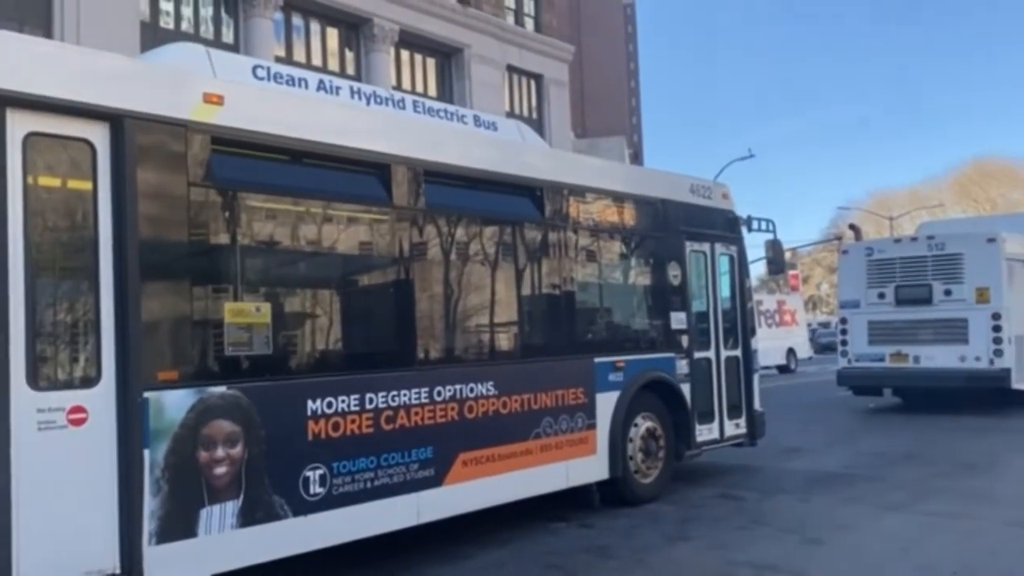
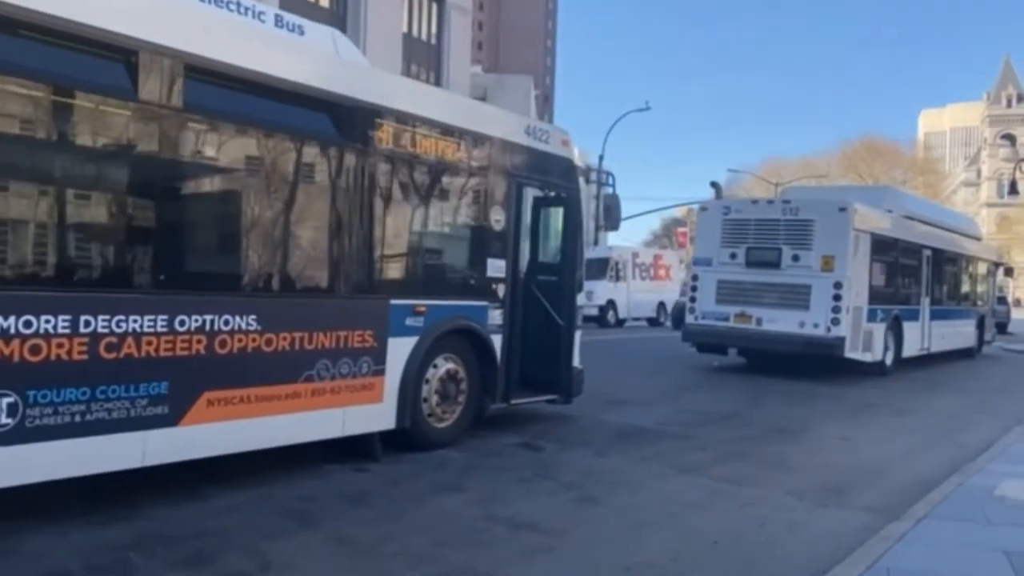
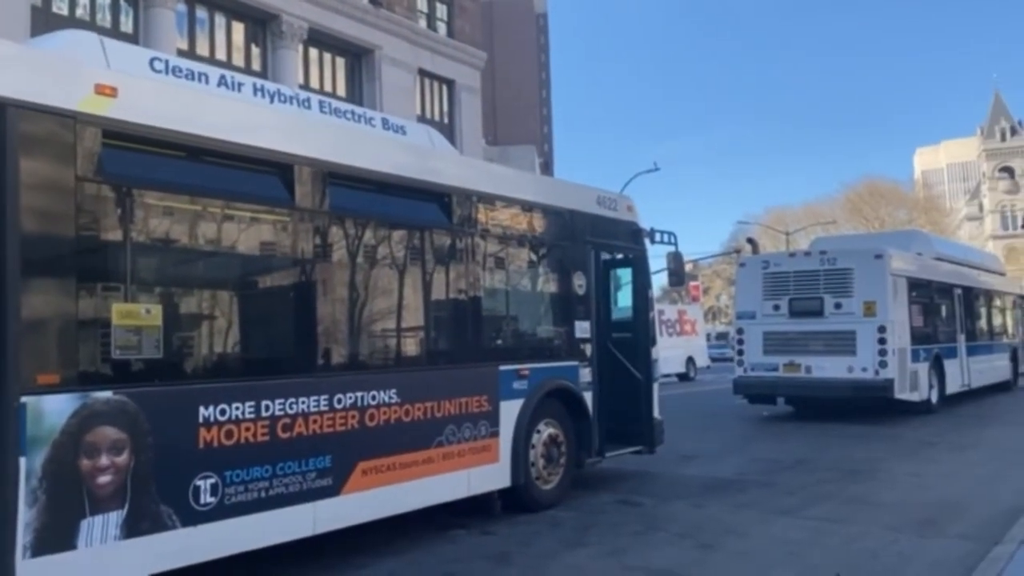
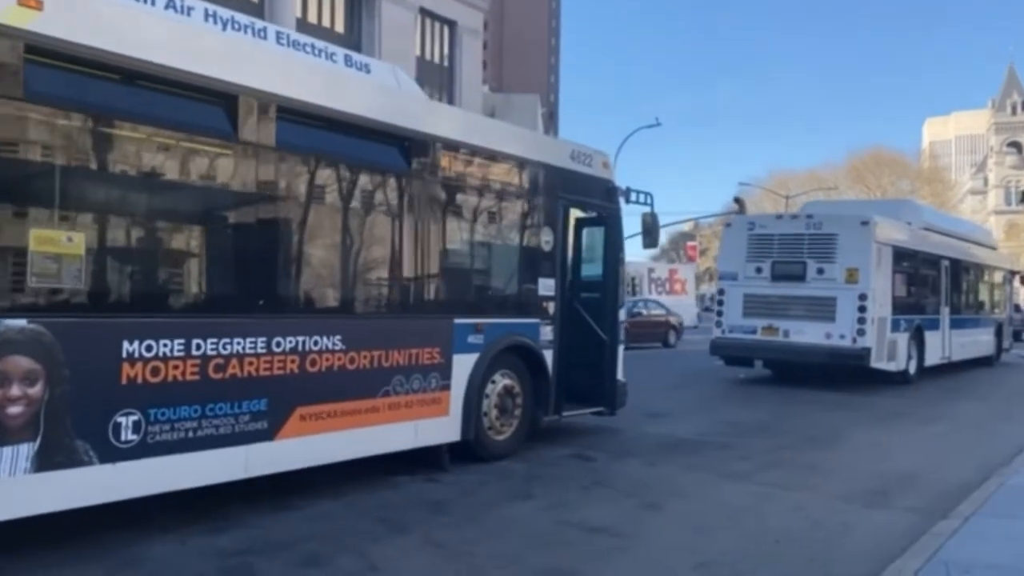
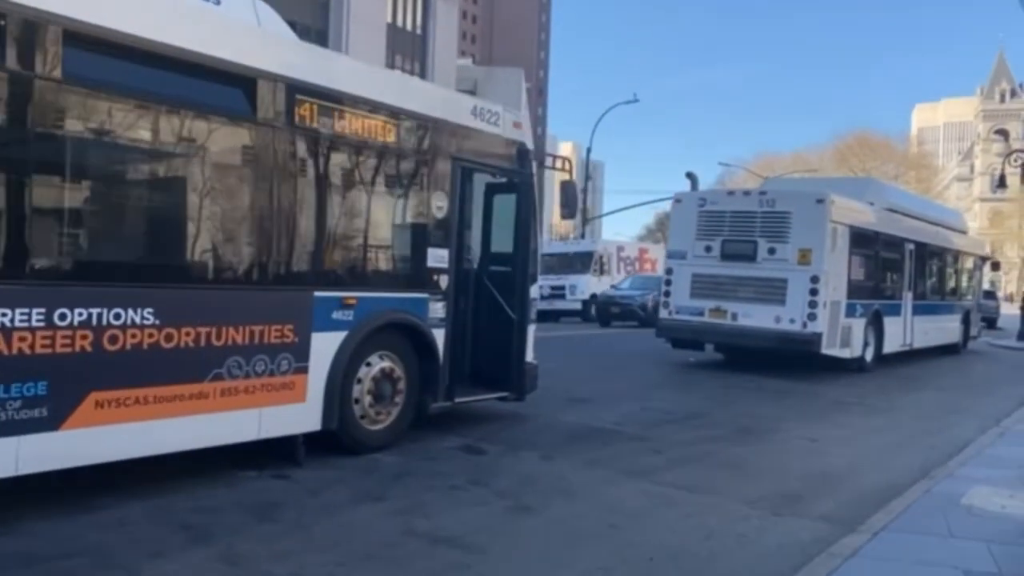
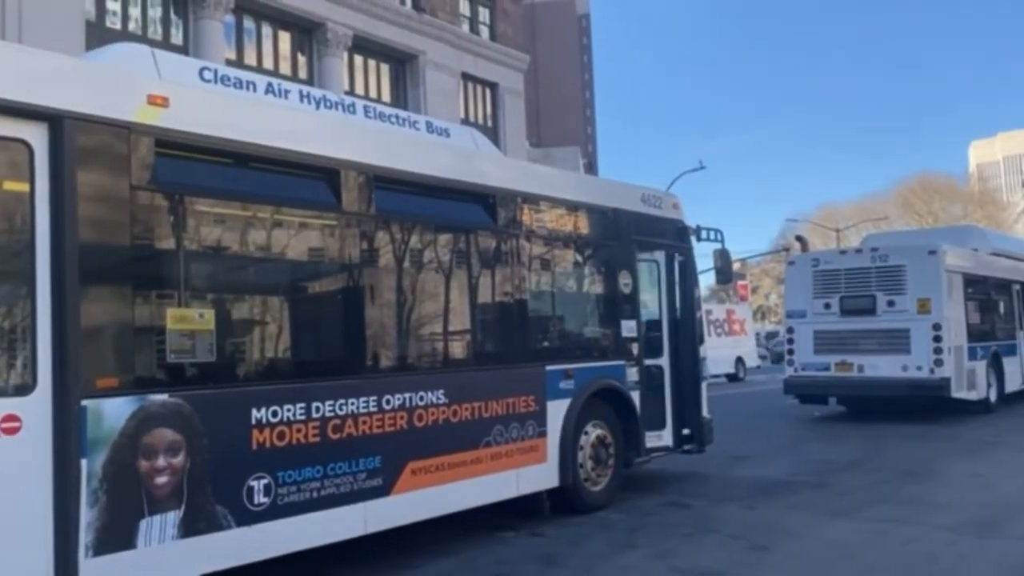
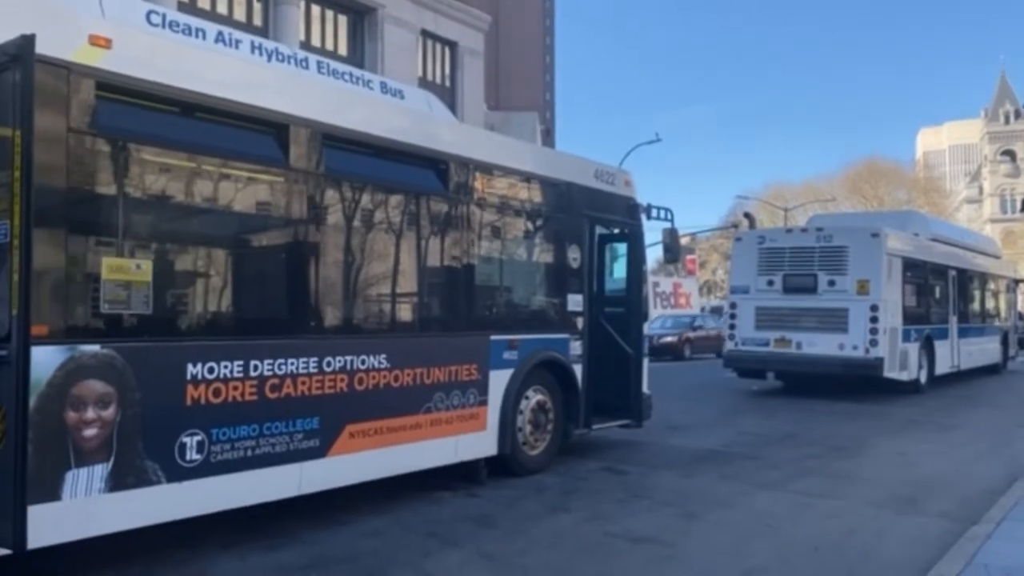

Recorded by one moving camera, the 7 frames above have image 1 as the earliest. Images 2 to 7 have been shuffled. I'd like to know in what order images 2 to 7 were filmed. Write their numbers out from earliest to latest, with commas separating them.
6, 3, 7, 4, 2, 5
